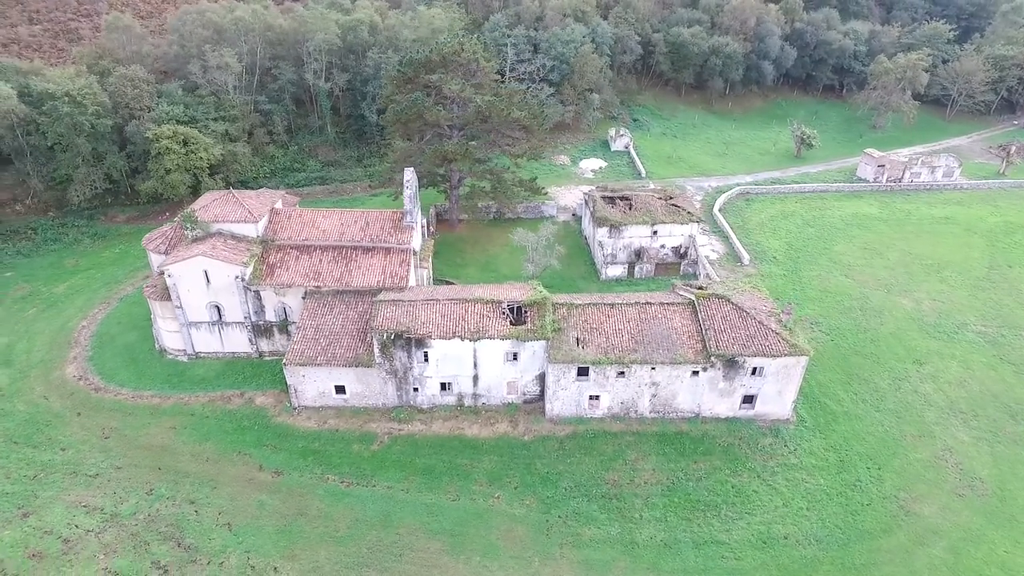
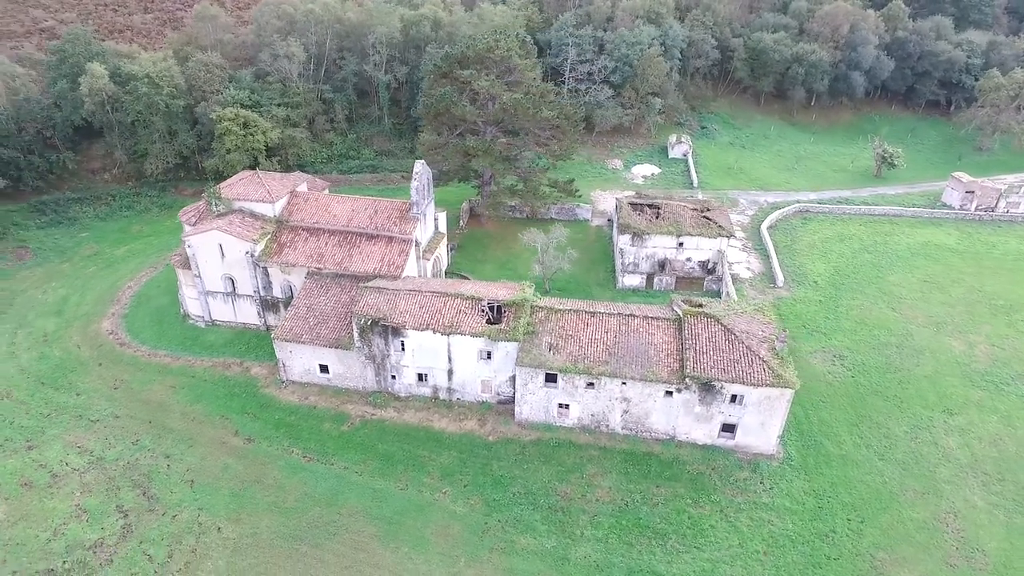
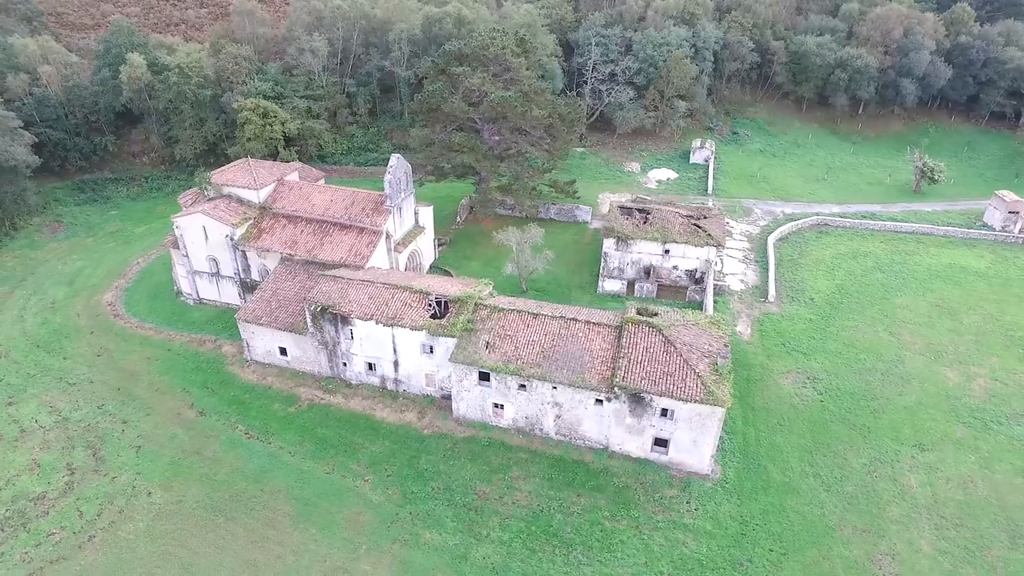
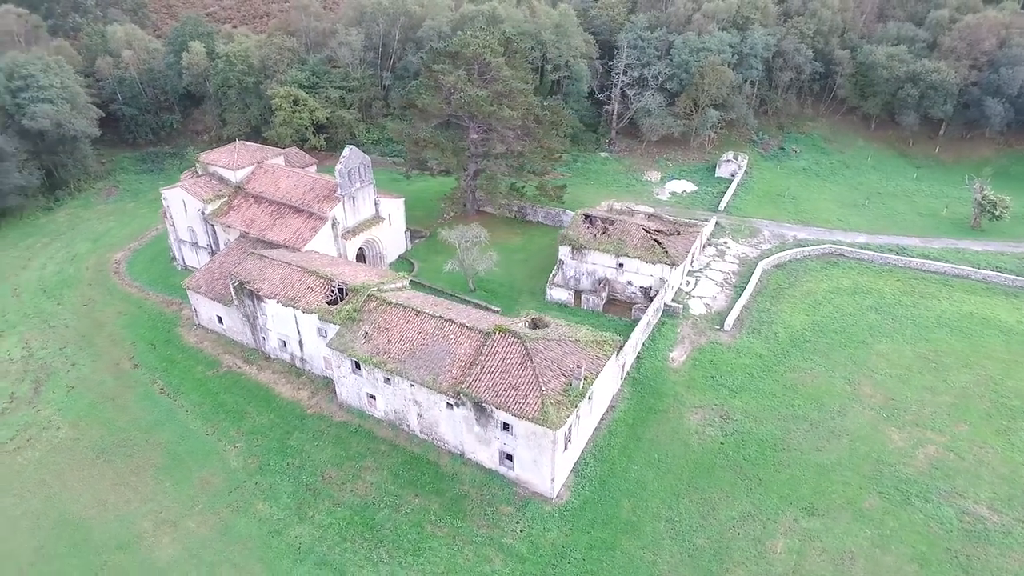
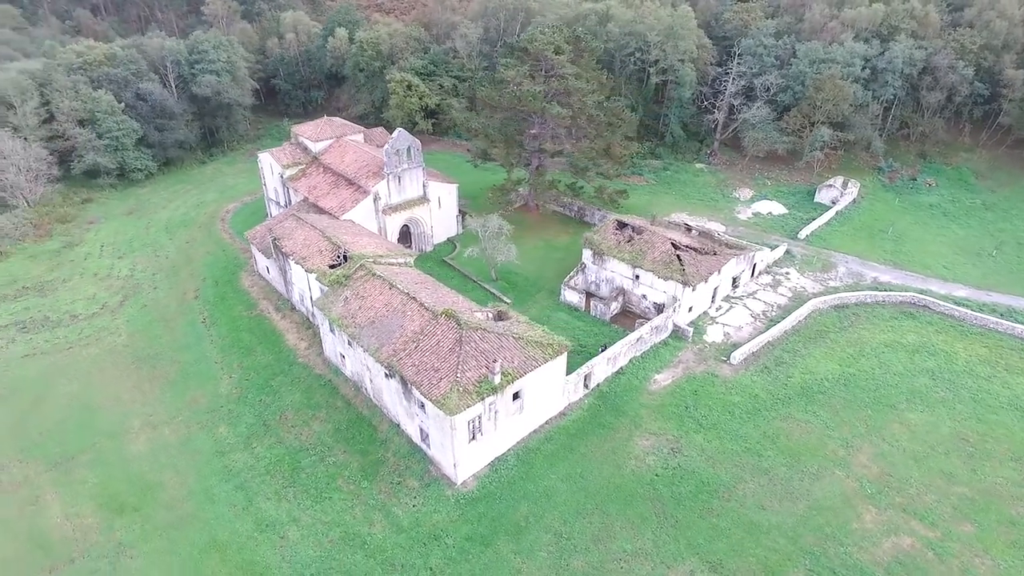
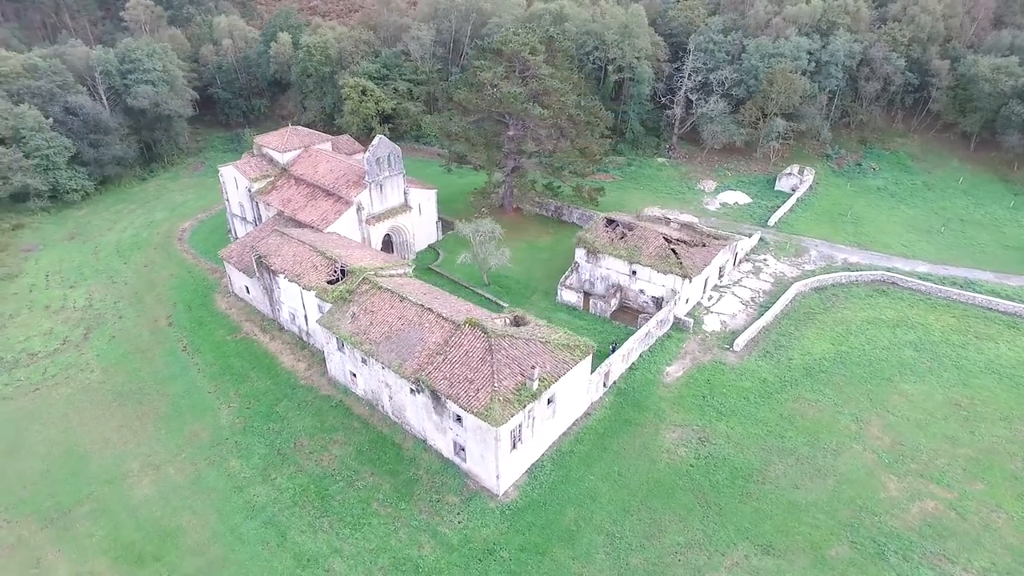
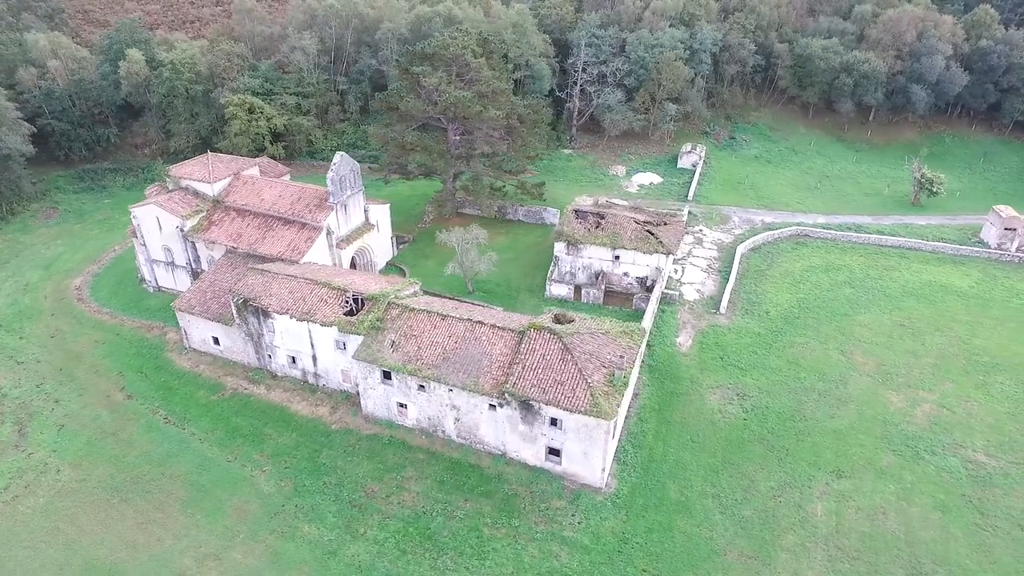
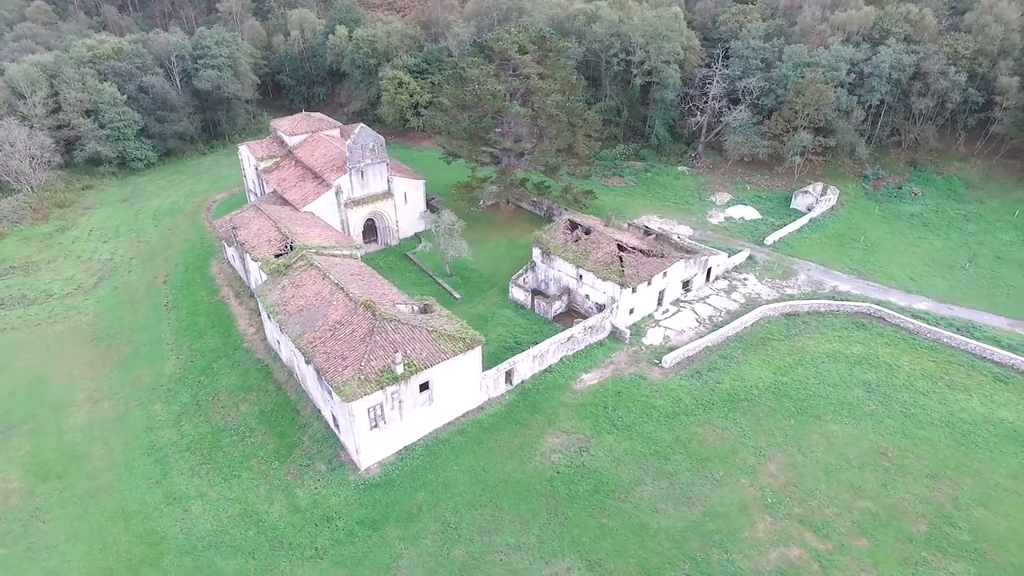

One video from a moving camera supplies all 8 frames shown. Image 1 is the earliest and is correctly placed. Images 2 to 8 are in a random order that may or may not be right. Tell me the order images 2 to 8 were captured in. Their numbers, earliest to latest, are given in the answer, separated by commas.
2, 3, 7, 4, 6, 5, 8
